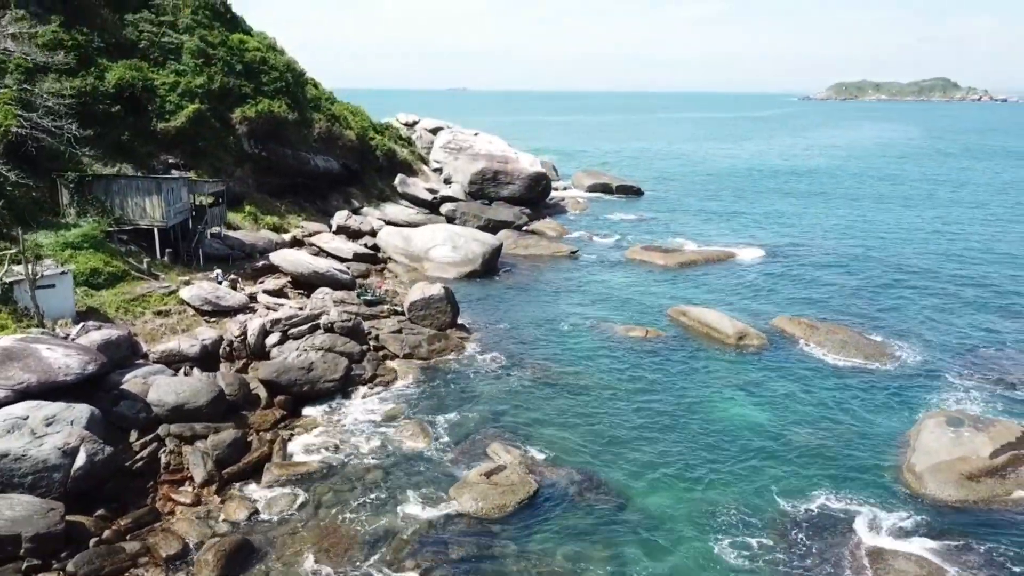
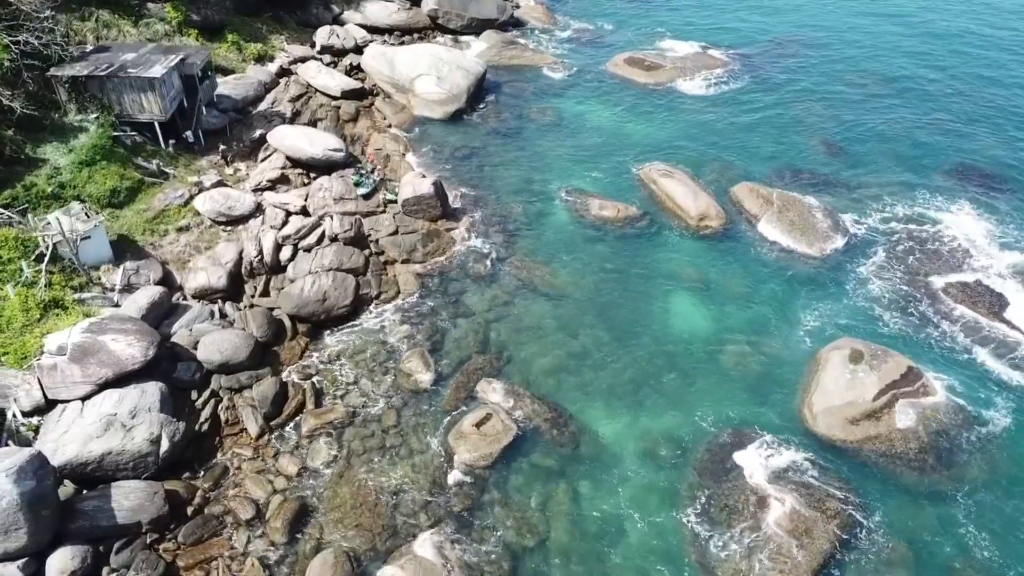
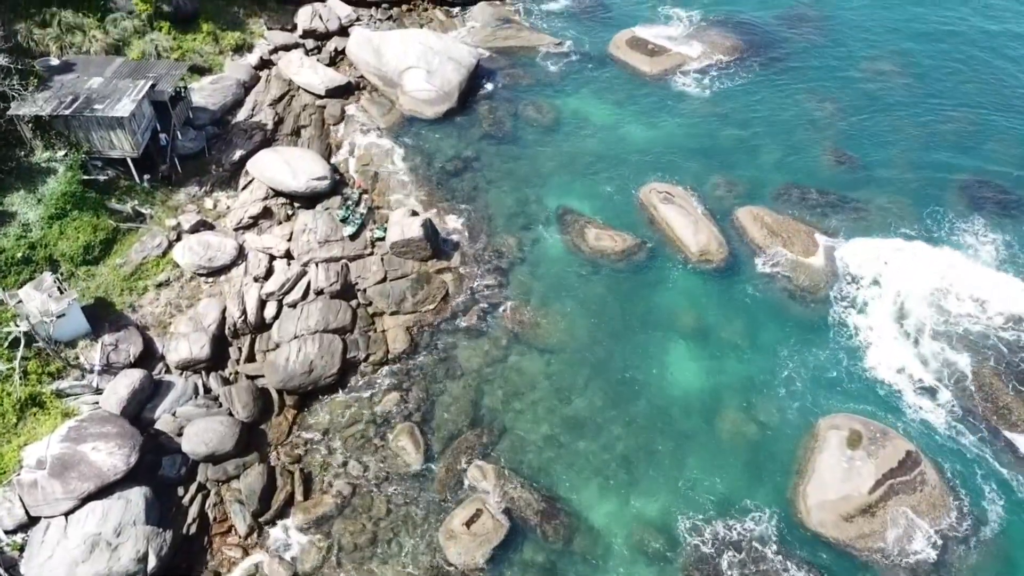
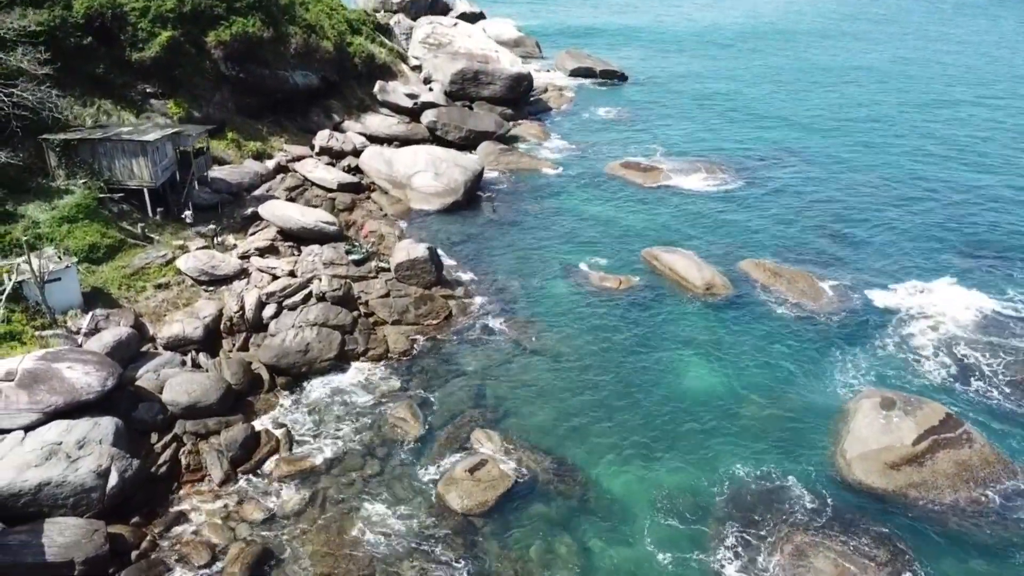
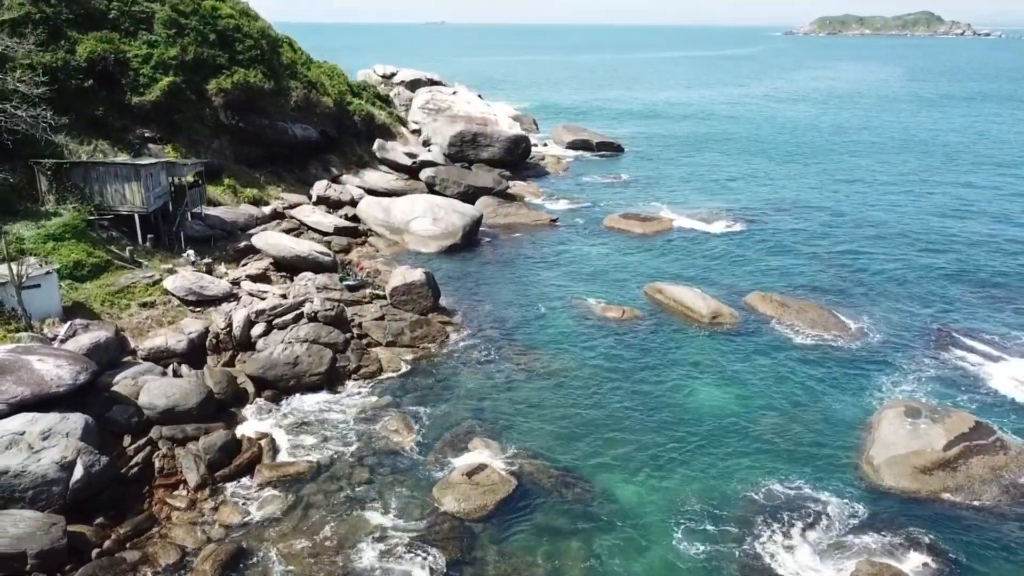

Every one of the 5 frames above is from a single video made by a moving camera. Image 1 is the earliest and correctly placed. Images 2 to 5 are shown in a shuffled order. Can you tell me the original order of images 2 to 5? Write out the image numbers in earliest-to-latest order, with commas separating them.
5, 4, 2, 3
